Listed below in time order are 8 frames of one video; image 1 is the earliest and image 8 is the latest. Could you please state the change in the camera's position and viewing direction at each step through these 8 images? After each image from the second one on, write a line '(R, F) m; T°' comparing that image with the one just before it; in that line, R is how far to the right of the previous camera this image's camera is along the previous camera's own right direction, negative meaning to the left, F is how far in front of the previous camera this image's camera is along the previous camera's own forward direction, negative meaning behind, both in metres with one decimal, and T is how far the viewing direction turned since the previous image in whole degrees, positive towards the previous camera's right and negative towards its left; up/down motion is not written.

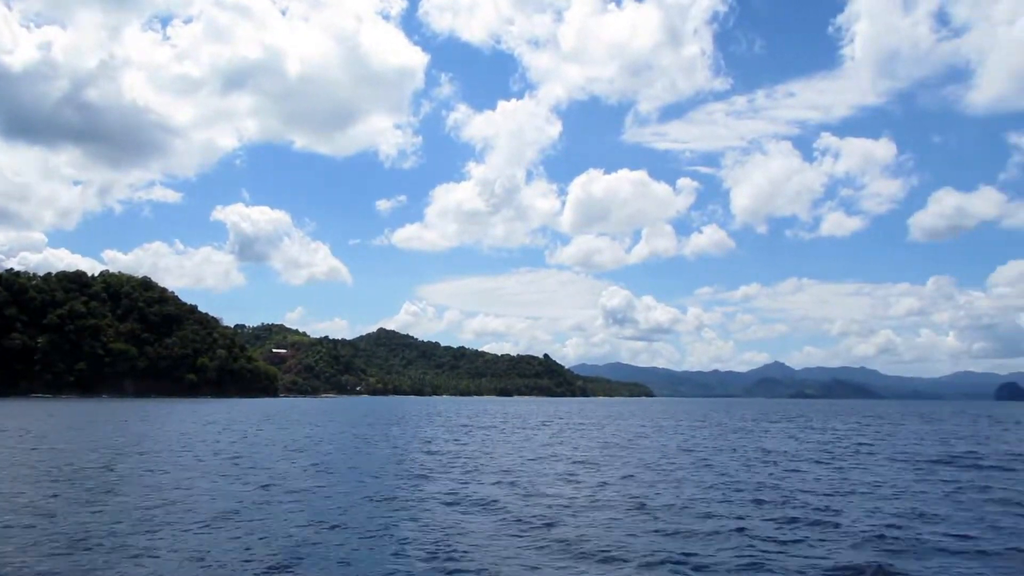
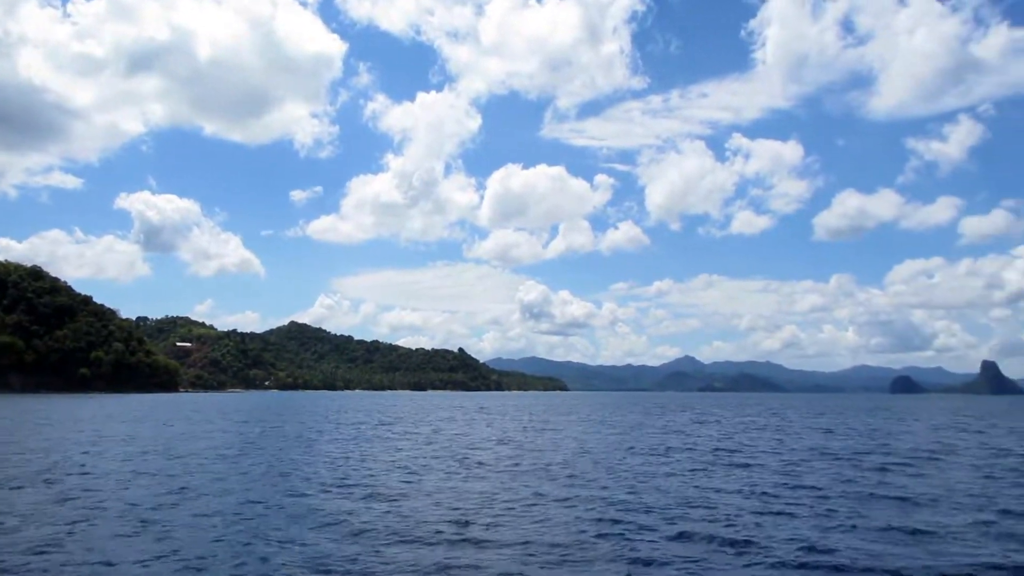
(+0.8, +1.1) m; +6°
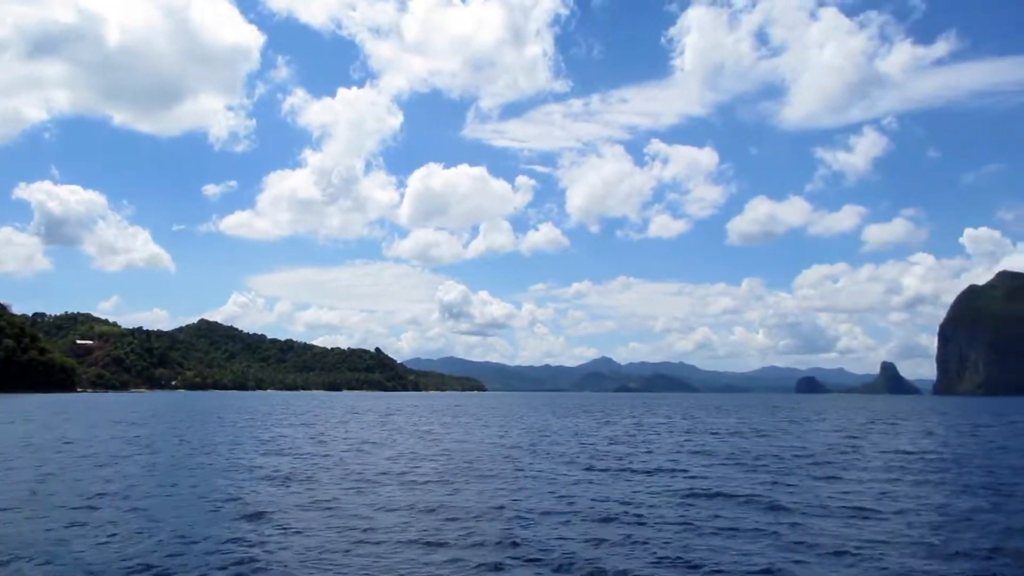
(-0.3, +0.3) m; +6°
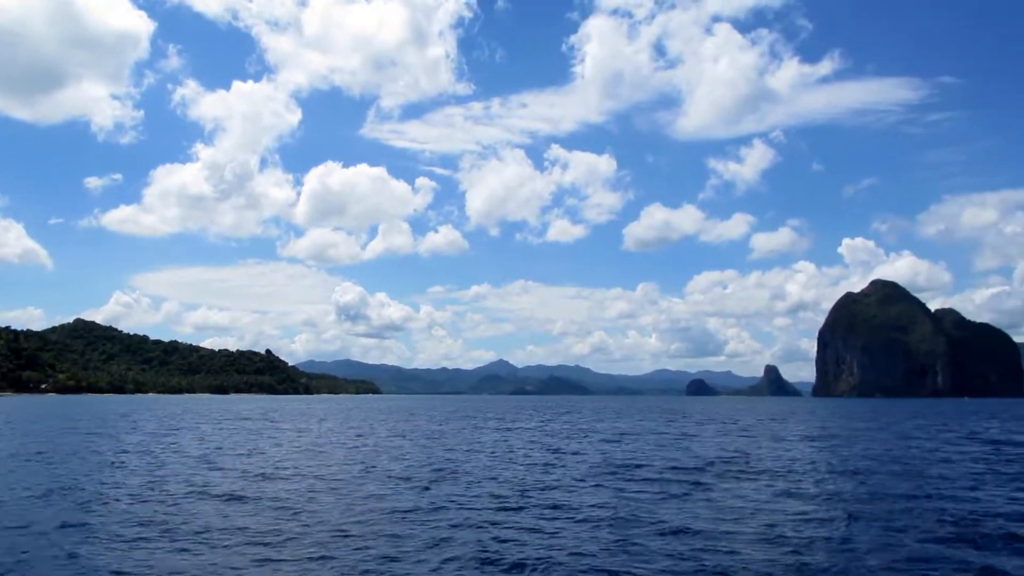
(-0.4, +0.3) m; +7°
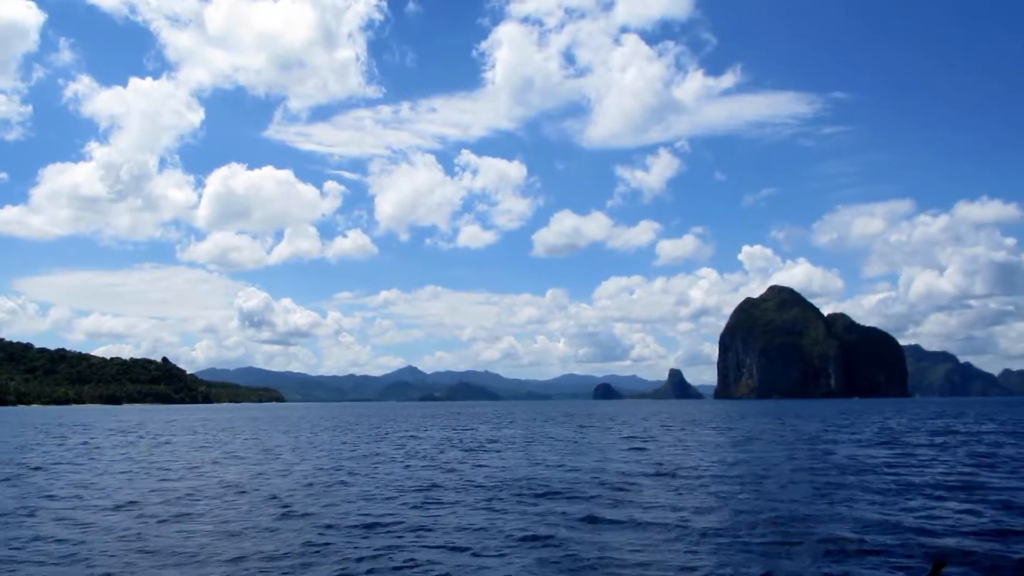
(-0.4, +0.1) m; +6°
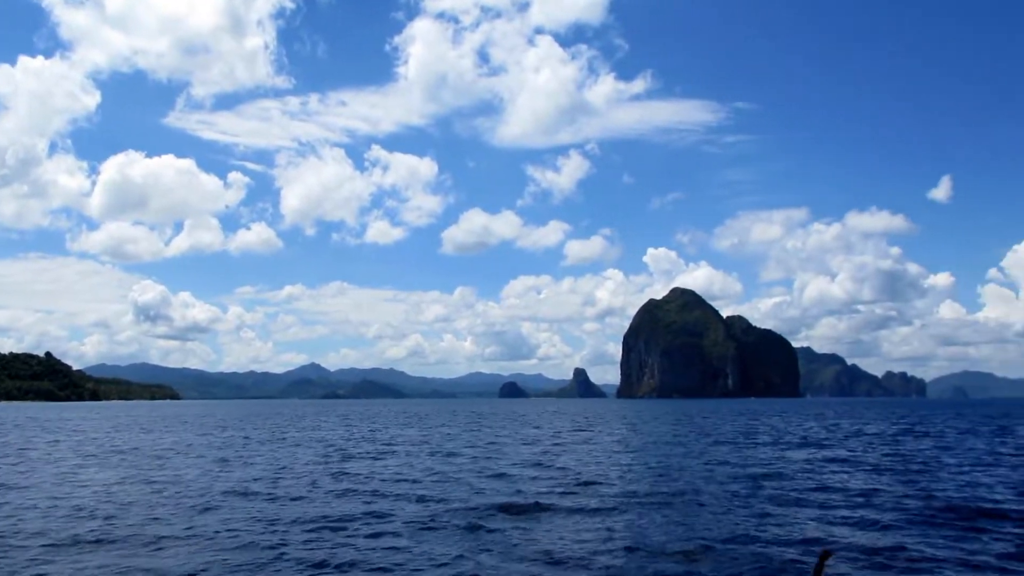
(-0.5, 0.0) m; +6°
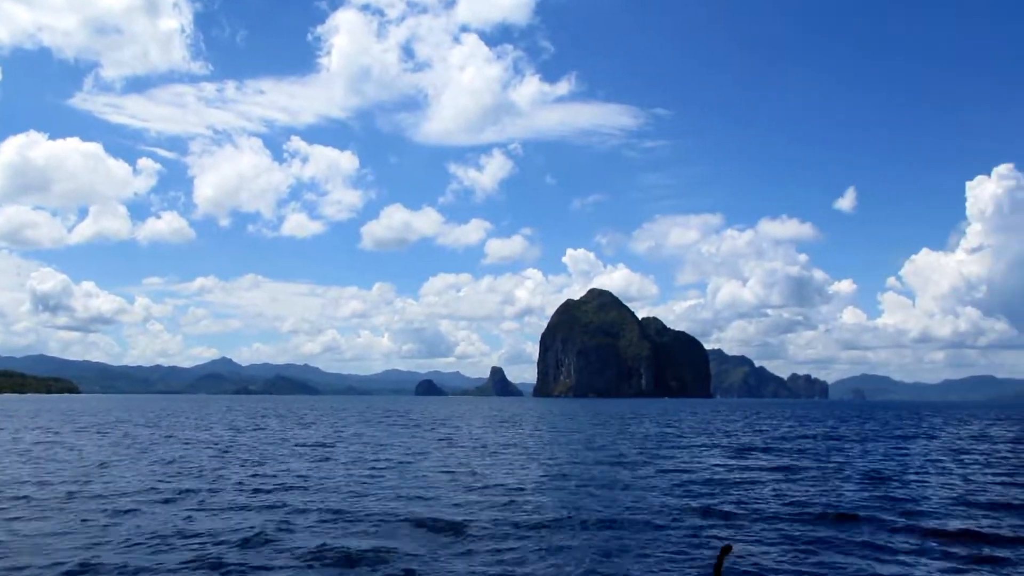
(+0.4, +0.2) m; +5°
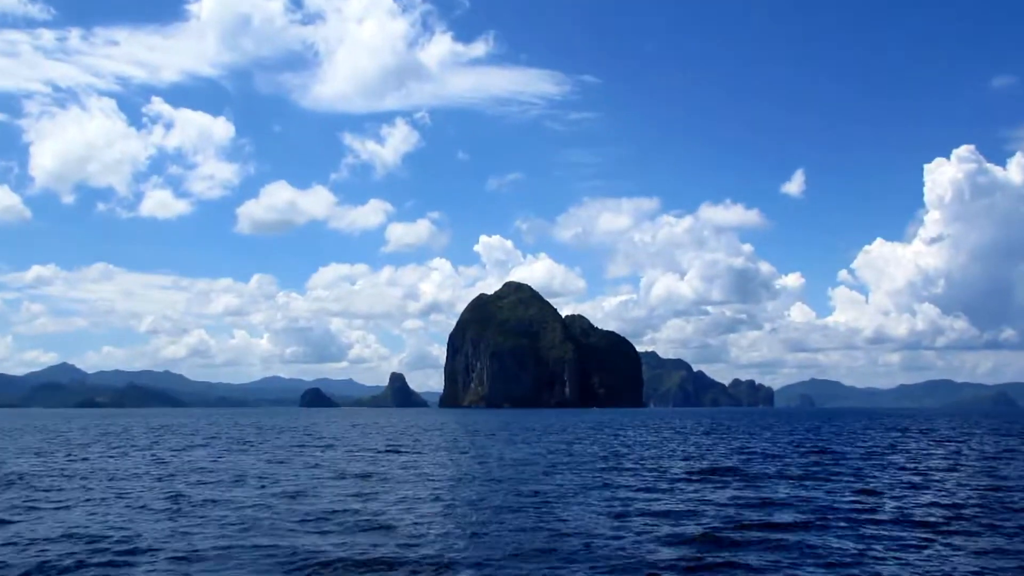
(-0.7, +18.0) m; +7°
